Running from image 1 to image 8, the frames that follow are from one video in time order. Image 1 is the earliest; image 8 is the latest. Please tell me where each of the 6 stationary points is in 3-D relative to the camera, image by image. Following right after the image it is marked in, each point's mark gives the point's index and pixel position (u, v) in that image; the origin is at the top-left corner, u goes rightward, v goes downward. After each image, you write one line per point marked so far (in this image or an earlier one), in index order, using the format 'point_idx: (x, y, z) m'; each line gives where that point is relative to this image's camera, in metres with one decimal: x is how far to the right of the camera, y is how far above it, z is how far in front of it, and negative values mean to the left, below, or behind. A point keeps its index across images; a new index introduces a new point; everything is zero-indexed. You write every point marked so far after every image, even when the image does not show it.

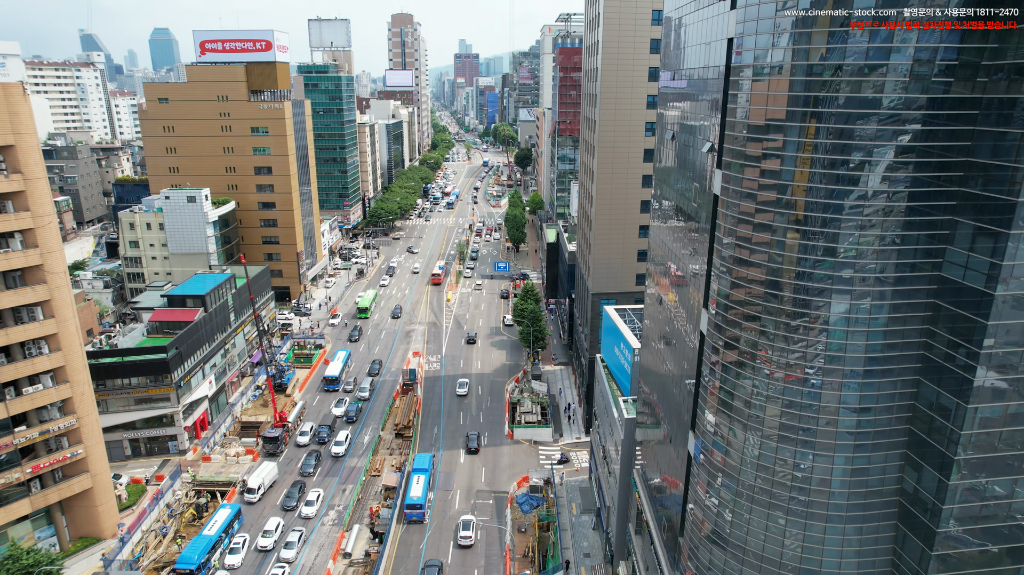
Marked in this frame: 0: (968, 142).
0: (+12.6, +3.7, +19.9) m
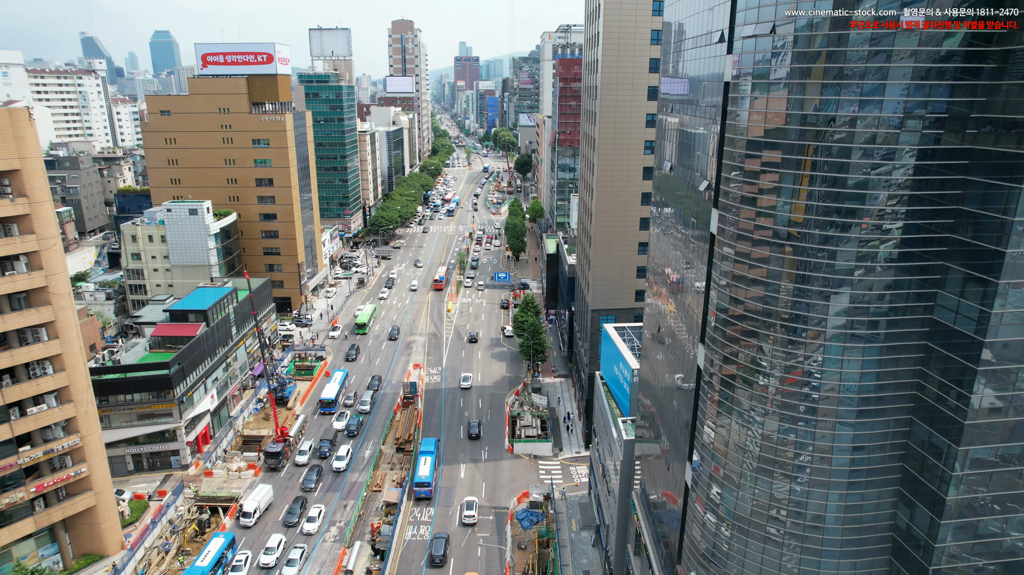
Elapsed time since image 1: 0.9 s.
0: (+12.6, +2.5, +20.3) m
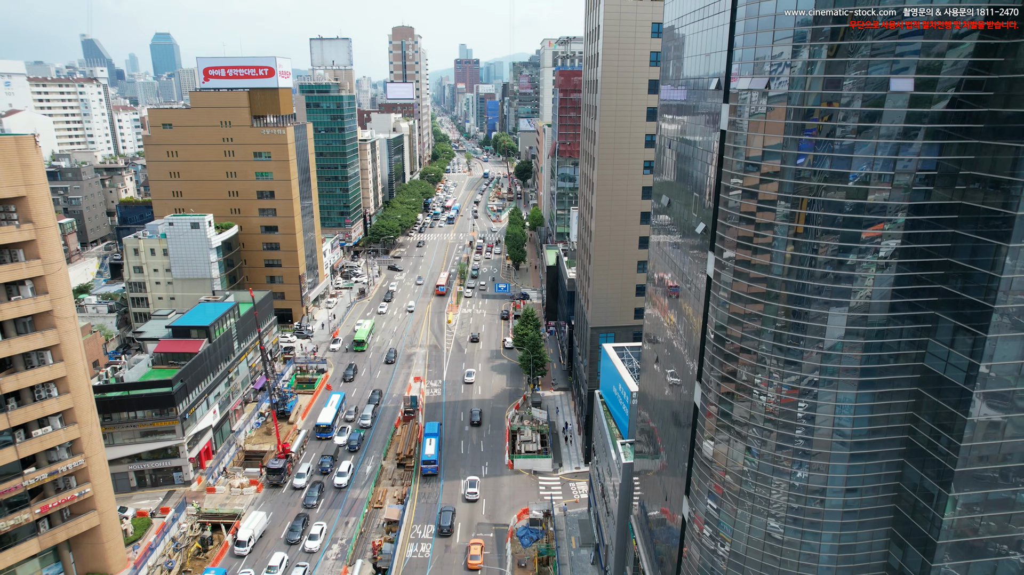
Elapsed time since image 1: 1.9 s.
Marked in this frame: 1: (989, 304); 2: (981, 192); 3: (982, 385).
0: (+12.6, +1.1, +20.7) m
1: (+12.5, -0.5, +18.7) m
2: (+12.6, +2.5, +19.3) m
3: (+12.5, -2.6, +19.1) m
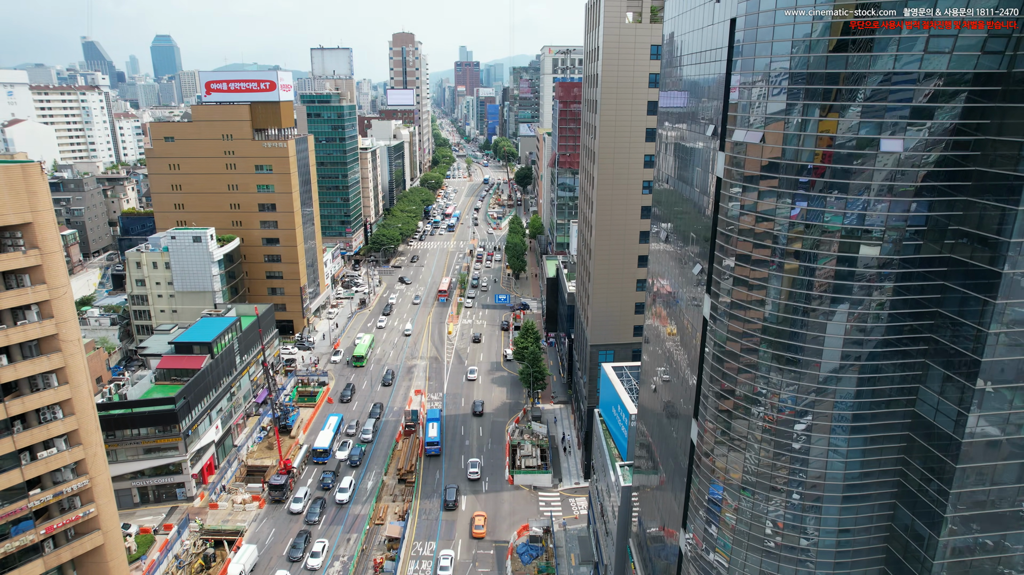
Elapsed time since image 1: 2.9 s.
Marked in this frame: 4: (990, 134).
0: (+12.6, -0.3, +21.2) m
1: (+12.5, -1.9, +19.2) m
2: (+12.6, +1.1, +19.7) m
3: (+12.5, -4.0, +19.5) m
4: (+12.7, +3.9, +18.9) m
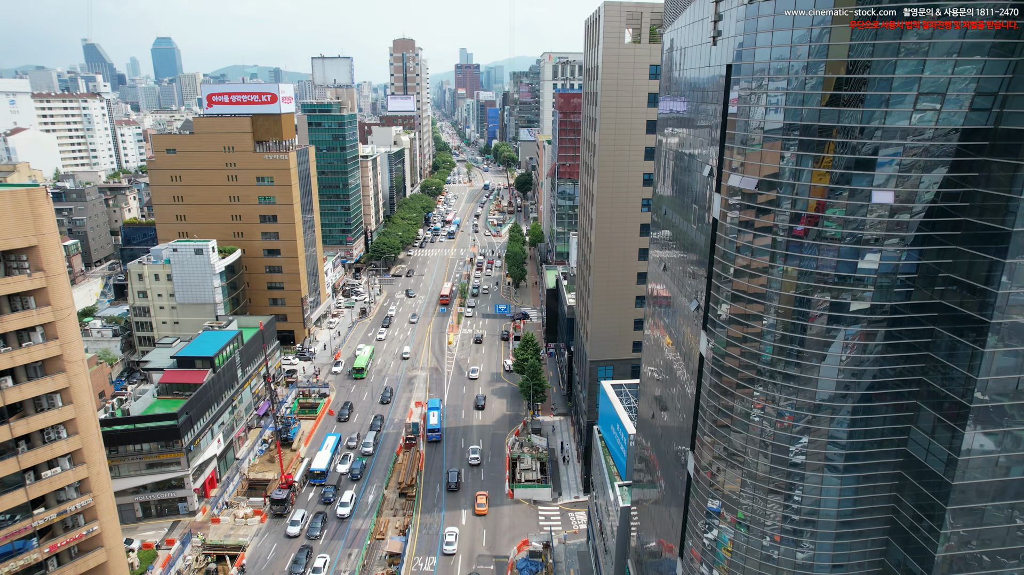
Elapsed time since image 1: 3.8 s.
0: (+12.6, -1.5, +21.6) m
1: (+12.5, -3.1, +19.6) m
2: (+12.6, -0.1, +20.2) m
3: (+12.5, -5.3, +19.9) m
4: (+12.7, +2.7, +19.3) m
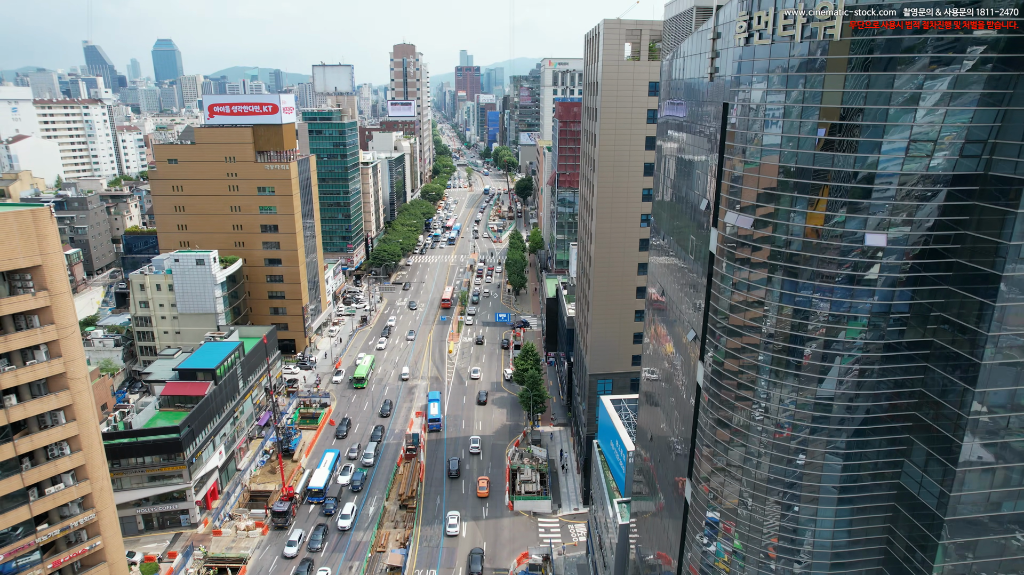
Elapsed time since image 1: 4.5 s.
0: (+12.6, -2.6, +21.9) m
1: (+12.5, -4.2, +19.9) m
2: (+12.6, -1.2, +20.5) m
3: (+12.5, -6.3, +20.3) m
4: (+12.6, +1.6, +19.7) m
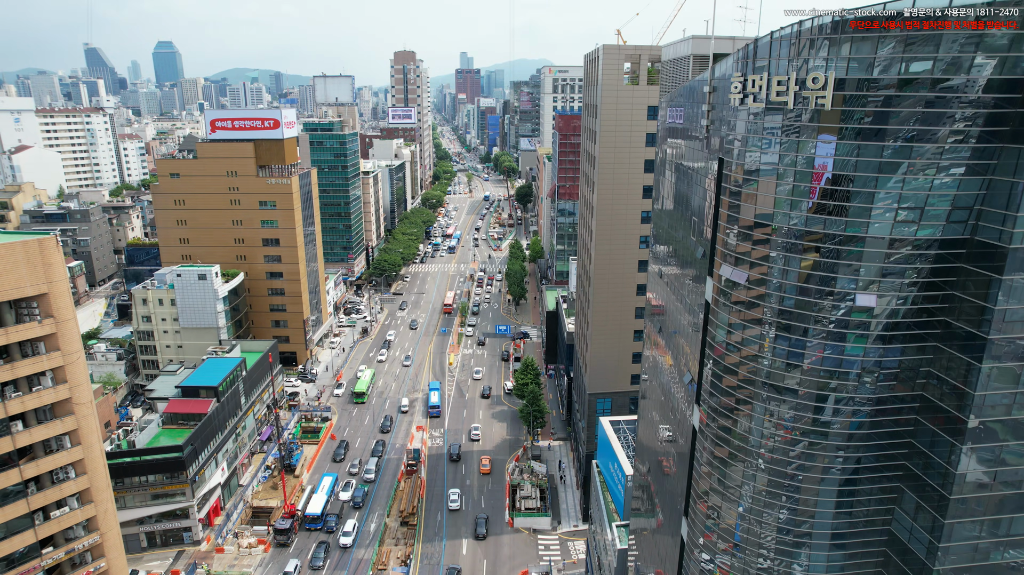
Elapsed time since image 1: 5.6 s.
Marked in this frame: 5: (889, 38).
0: (+12.6, -4.2, +22.4) m
1: (+12.5, -5.7, +20.4) m
2: (+12.6, -2.8, +21.0) m
3: (+12.5, -7.9, +20.8) m
4: (+12.6, 0.0, +20.2) m
5: (+10.5, +6.7, +19.9) m
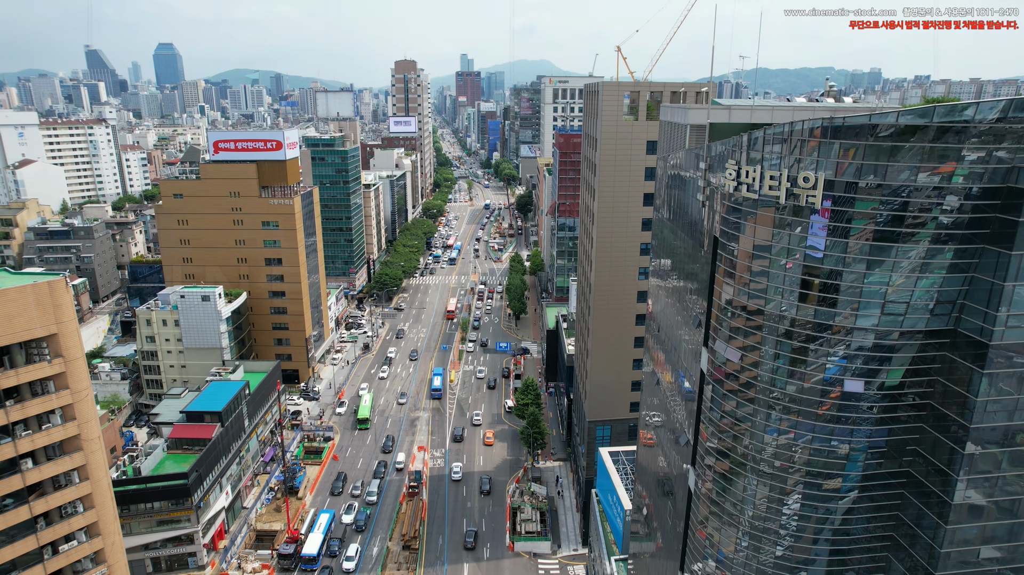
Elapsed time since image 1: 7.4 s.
0: (+12.6, -6.5, +23.2) m
1: (+12.5, -8.1, +21.2) m
2: (+12.6, -5.2, +21.8) m
3: (+12.5, -10.3, +21.5) m
4: (+12.7, -2.3, +21.0) m
5: (+10.5, +4.3, +20.7) m
